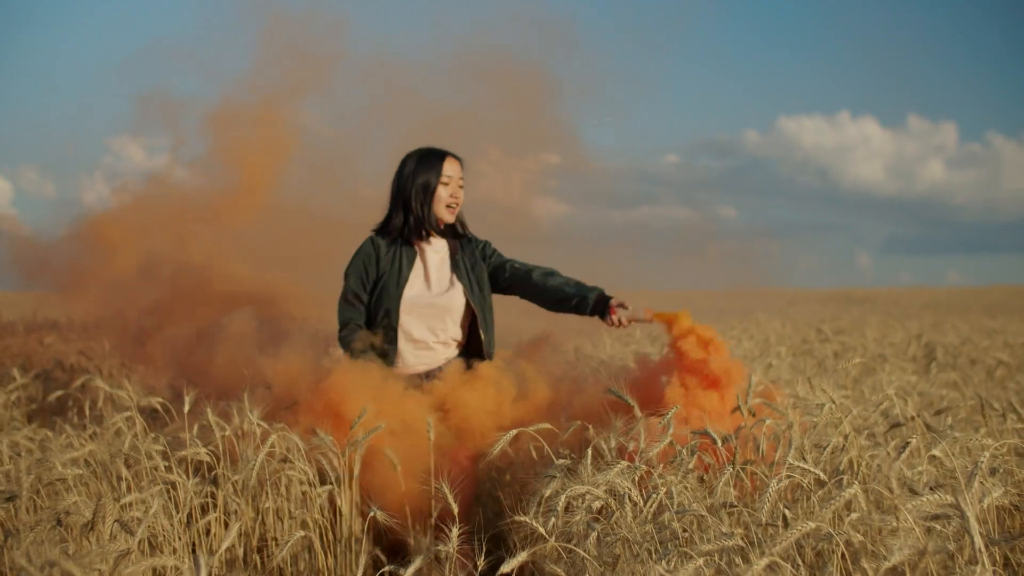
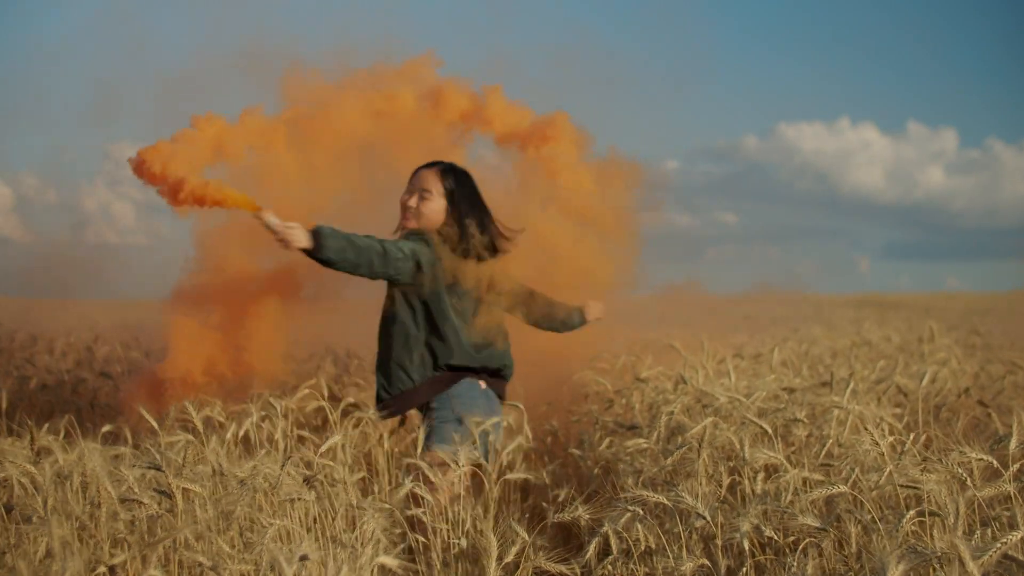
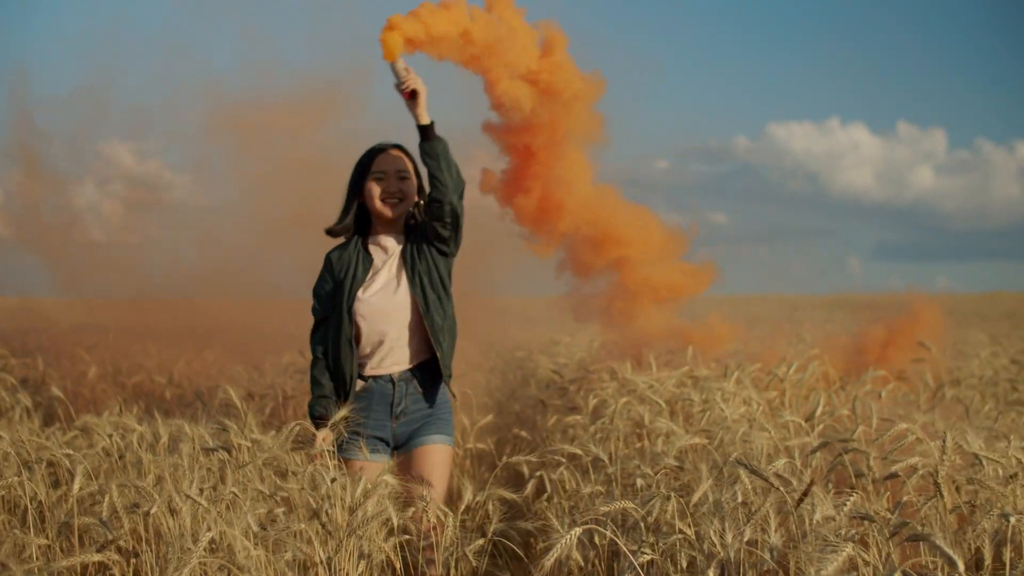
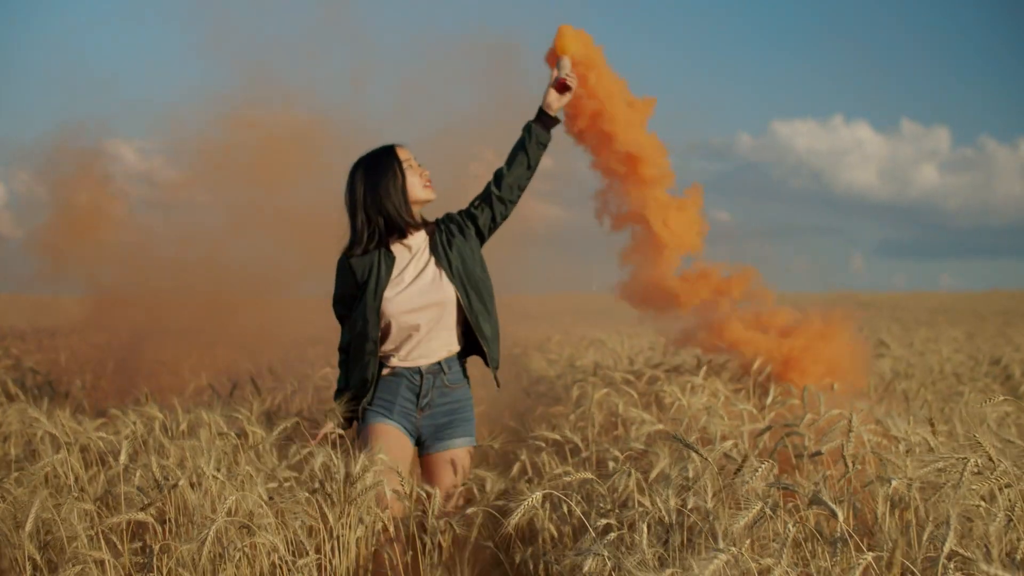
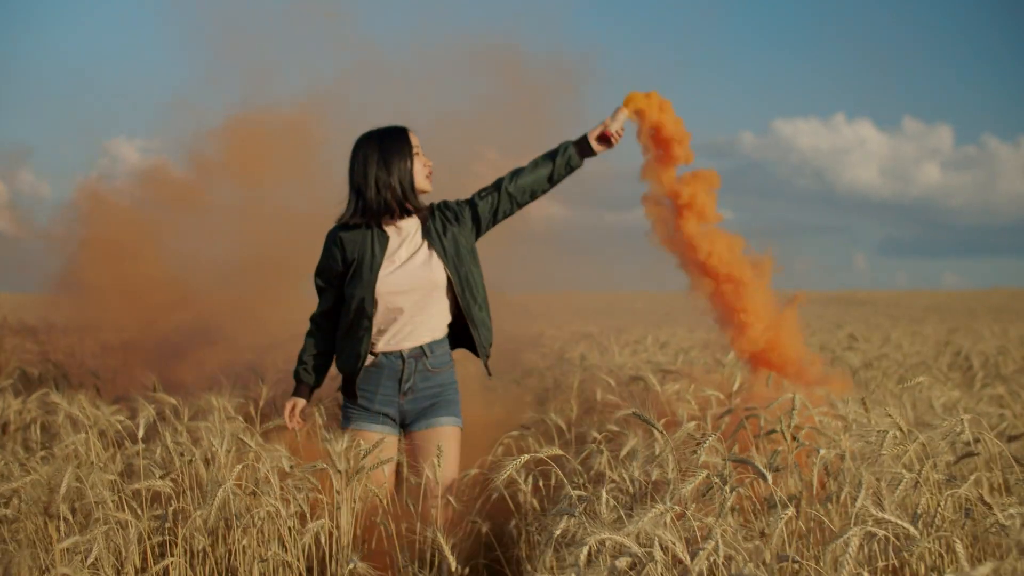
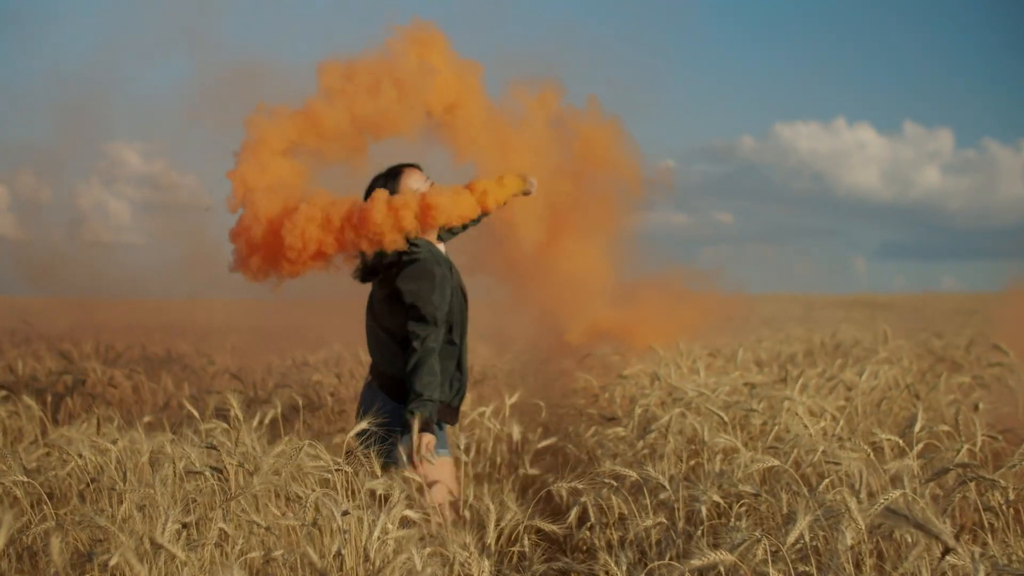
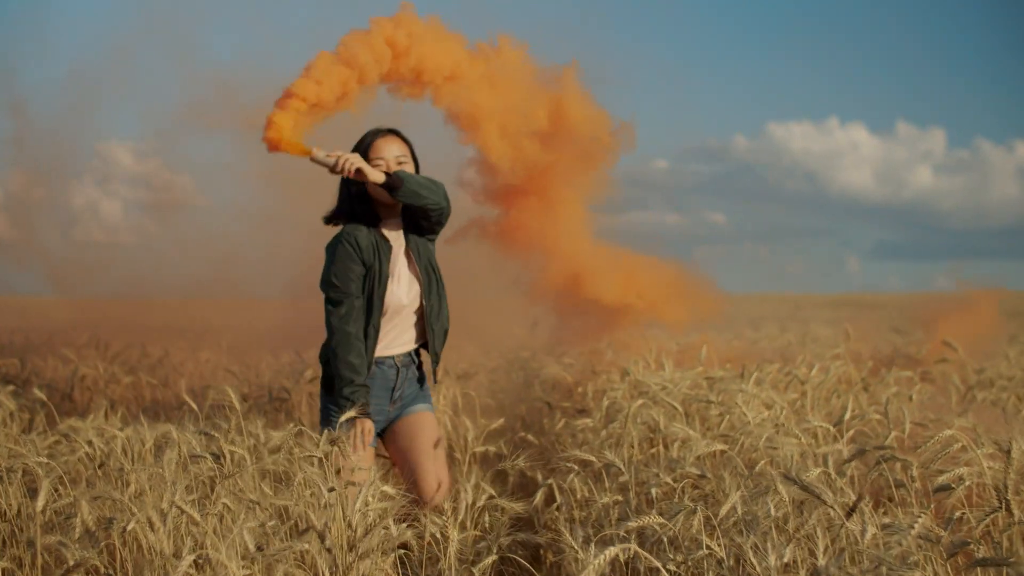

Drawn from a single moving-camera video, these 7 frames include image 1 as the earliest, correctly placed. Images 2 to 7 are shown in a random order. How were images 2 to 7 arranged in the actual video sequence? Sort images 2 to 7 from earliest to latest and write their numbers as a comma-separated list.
5, 4, 3, 7, 6, 2
